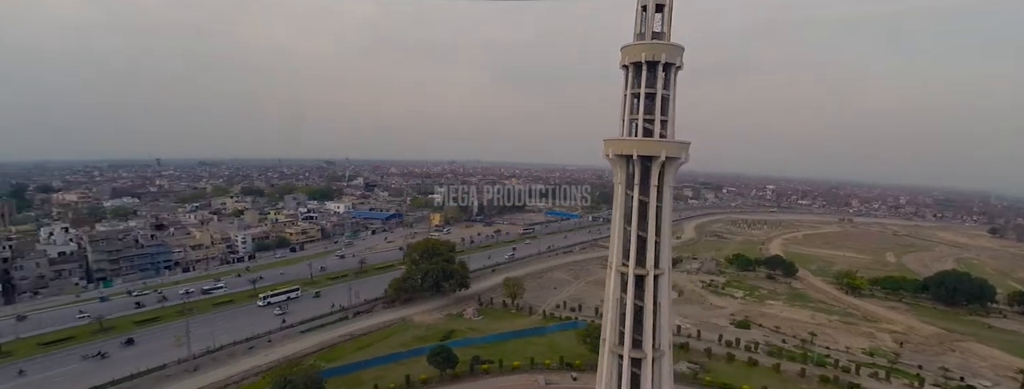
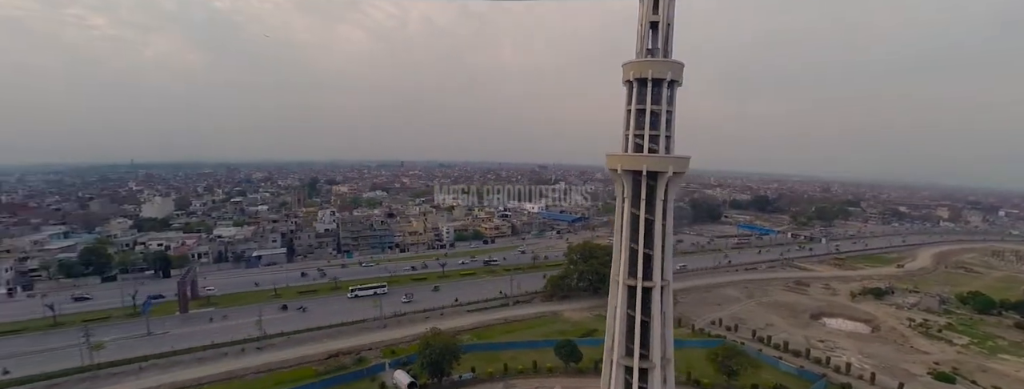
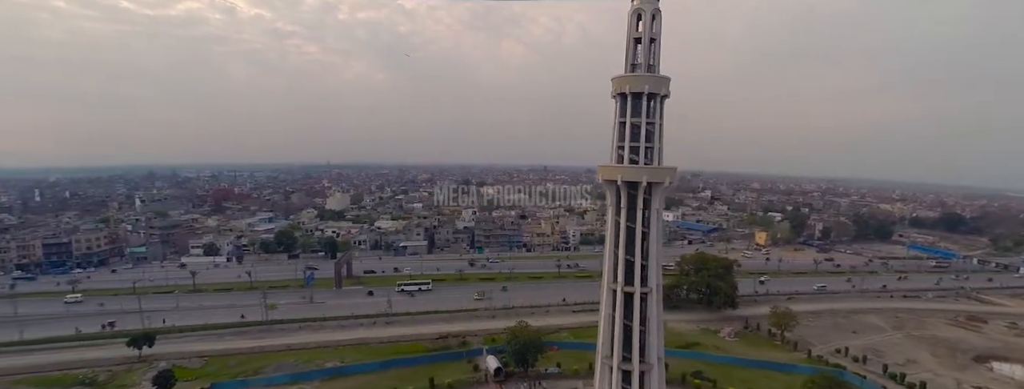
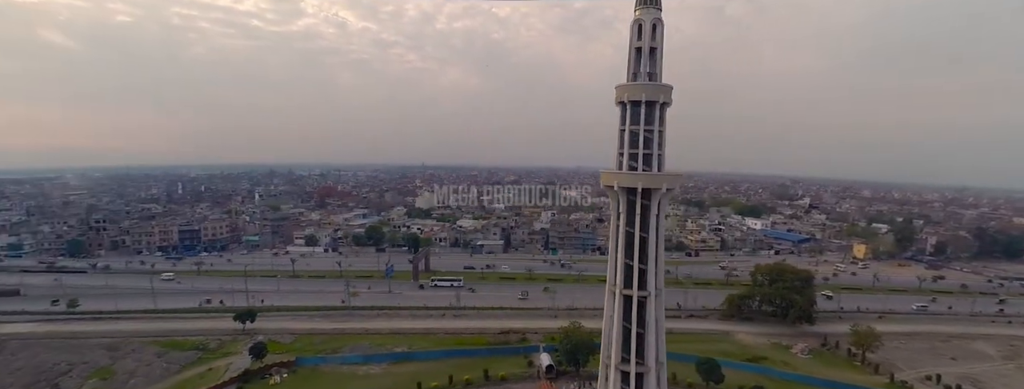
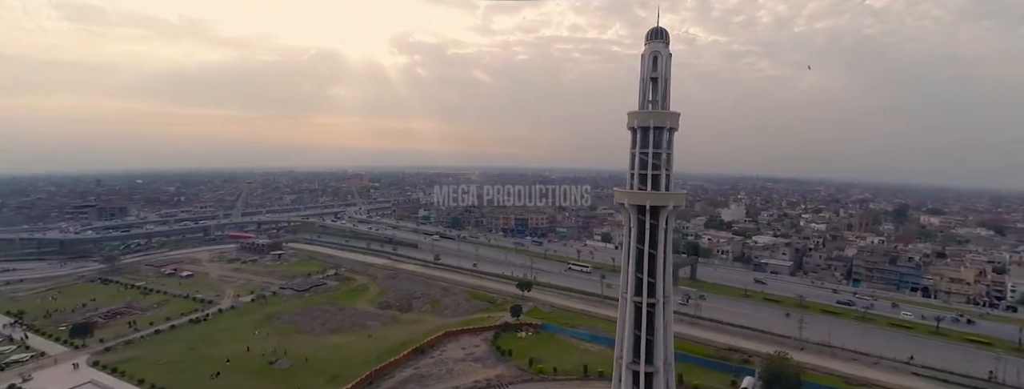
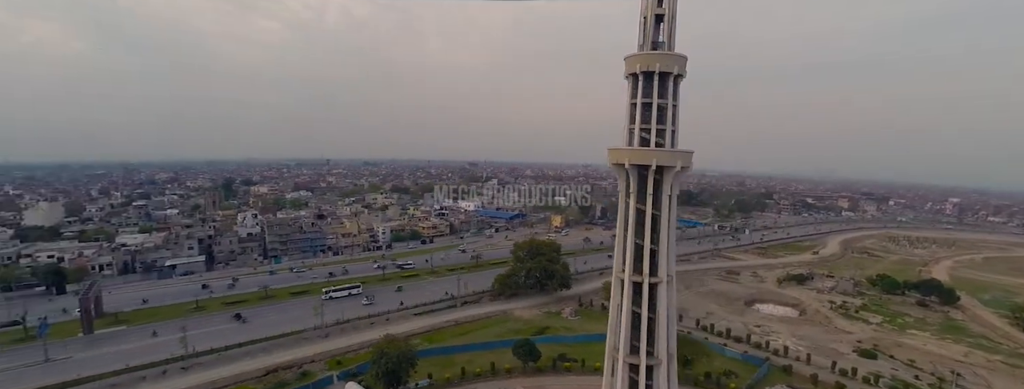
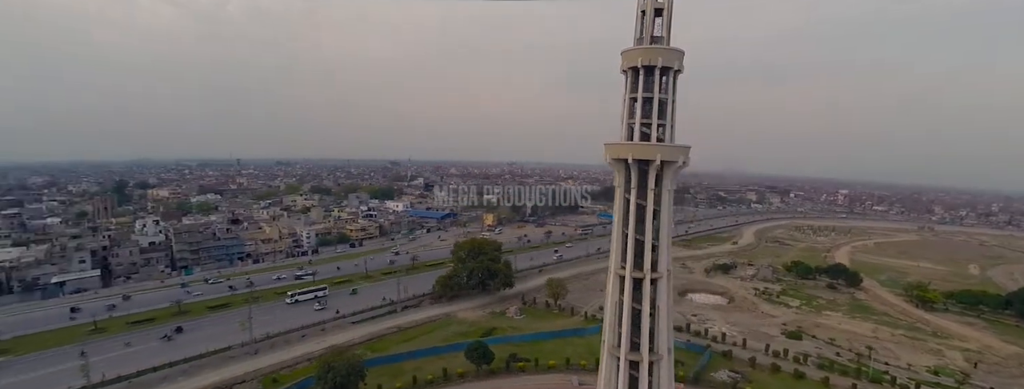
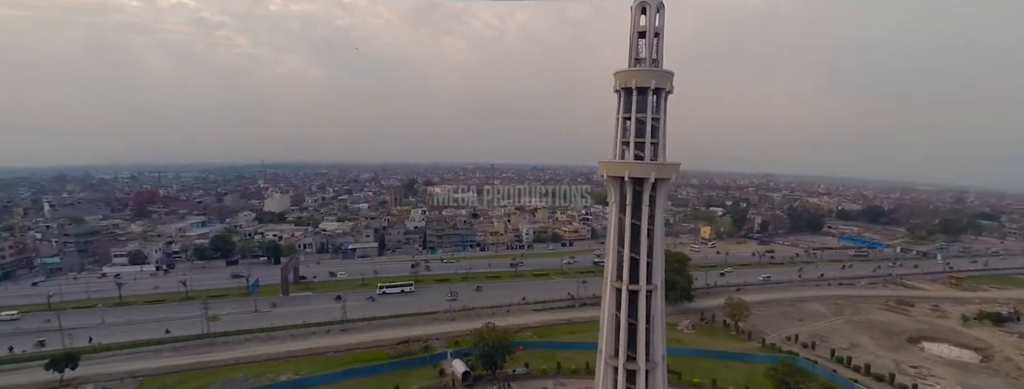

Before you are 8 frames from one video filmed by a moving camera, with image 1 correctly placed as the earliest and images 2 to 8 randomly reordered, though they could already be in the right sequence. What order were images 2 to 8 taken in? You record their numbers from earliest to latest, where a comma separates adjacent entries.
7, 6, 2, 8, 3, 4, 5
